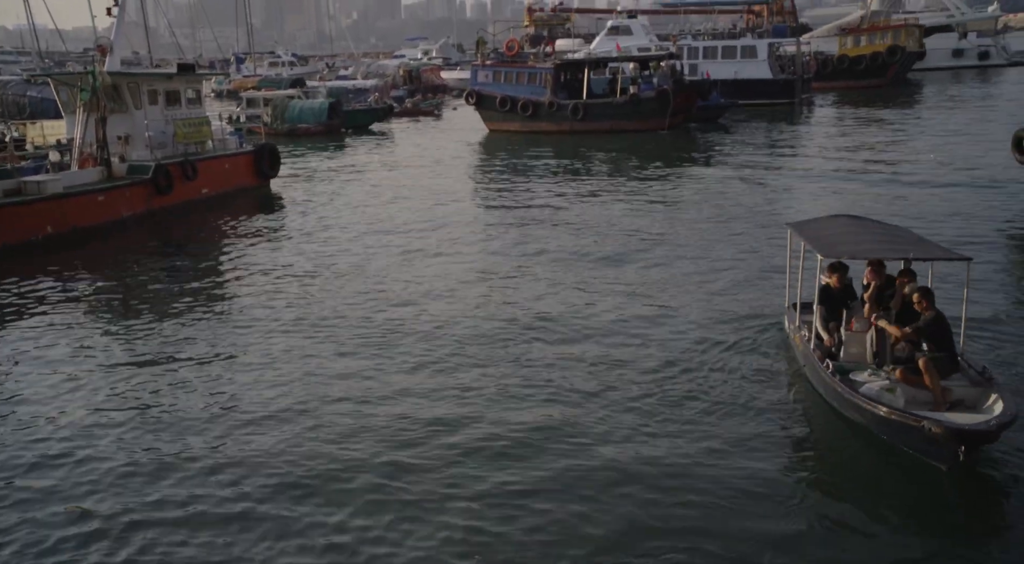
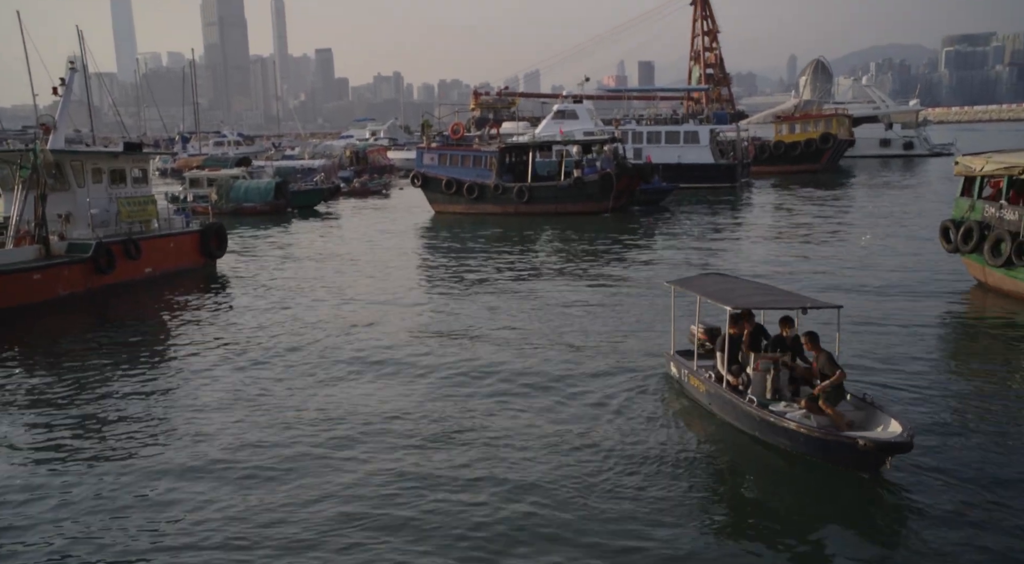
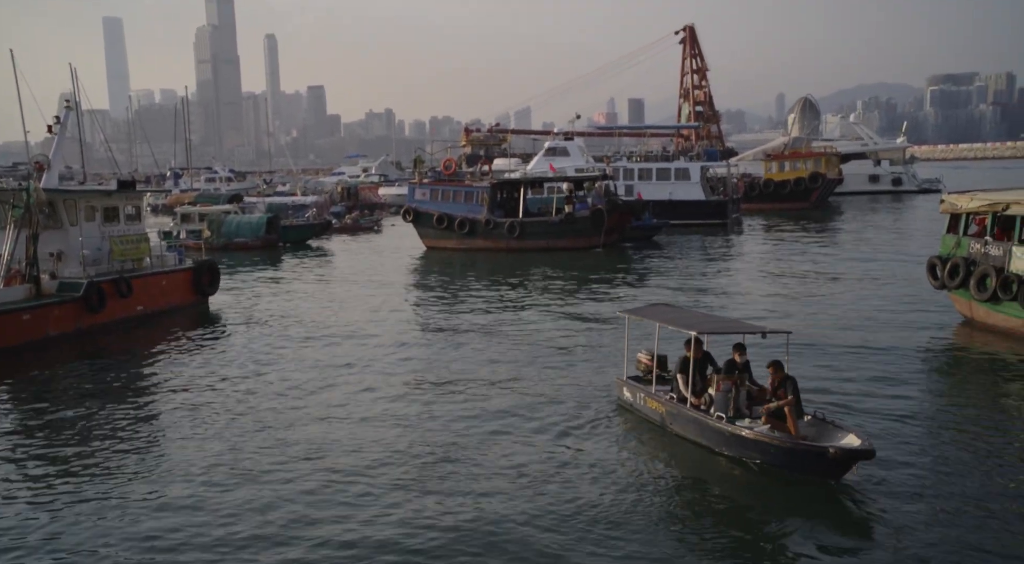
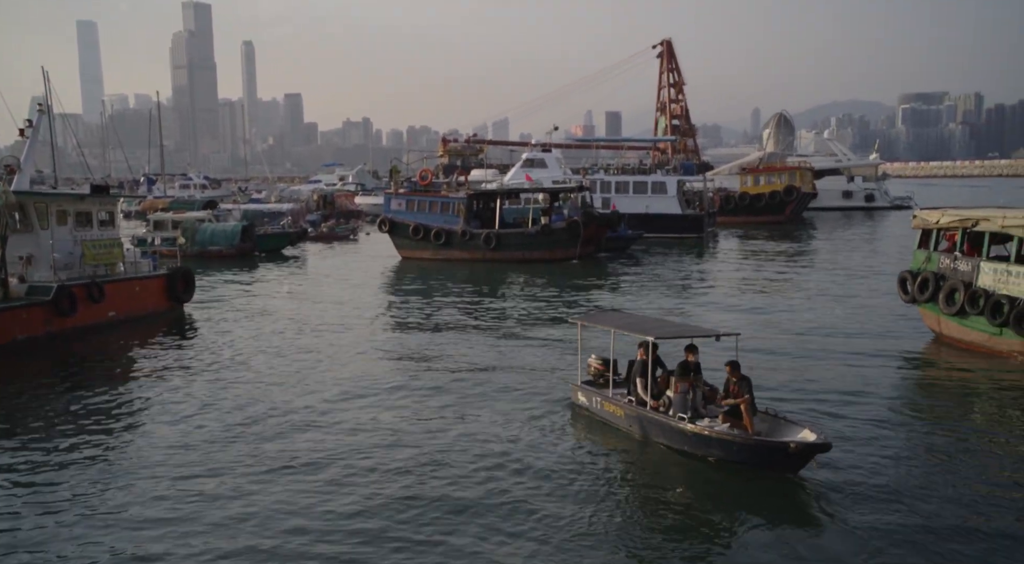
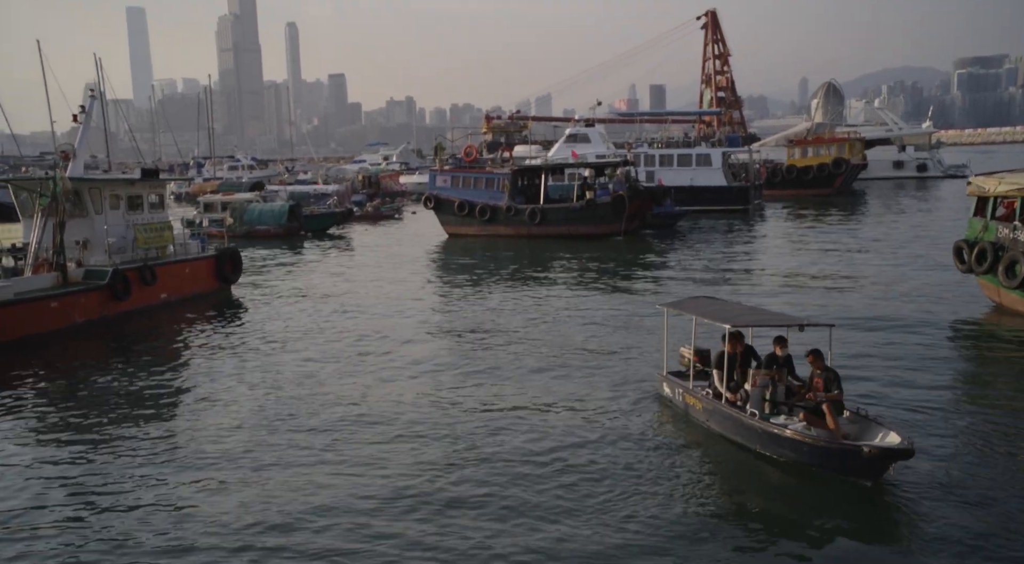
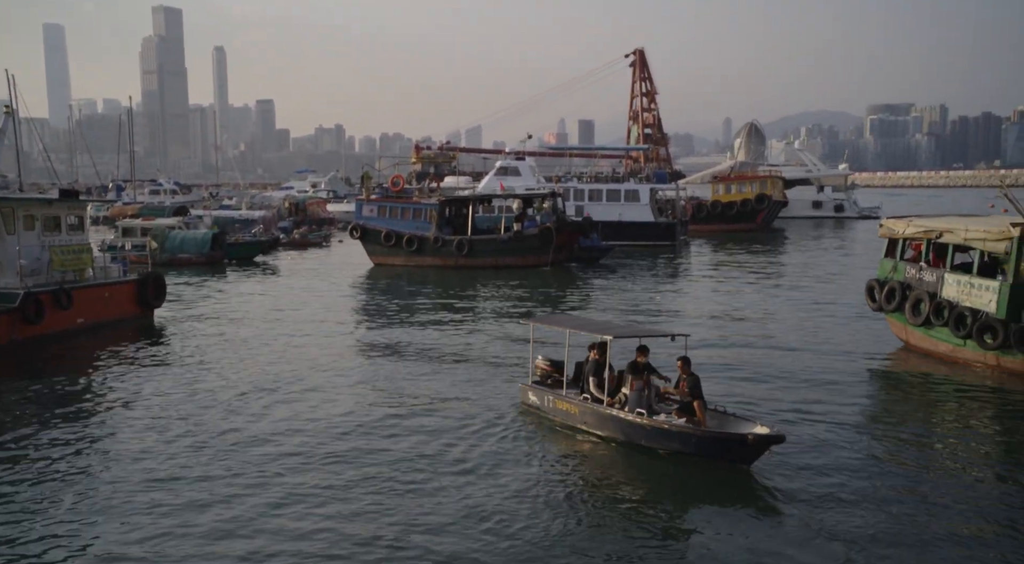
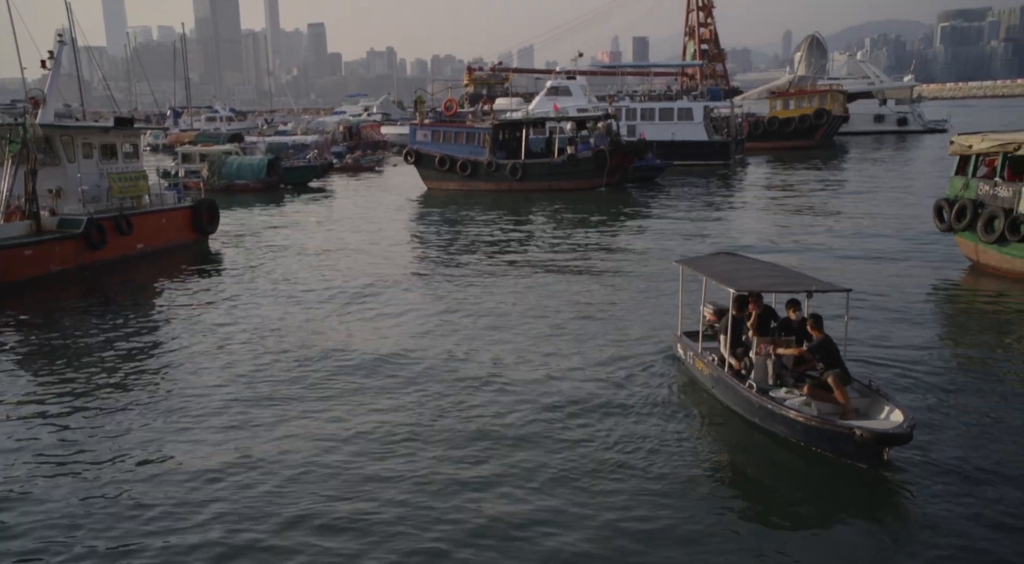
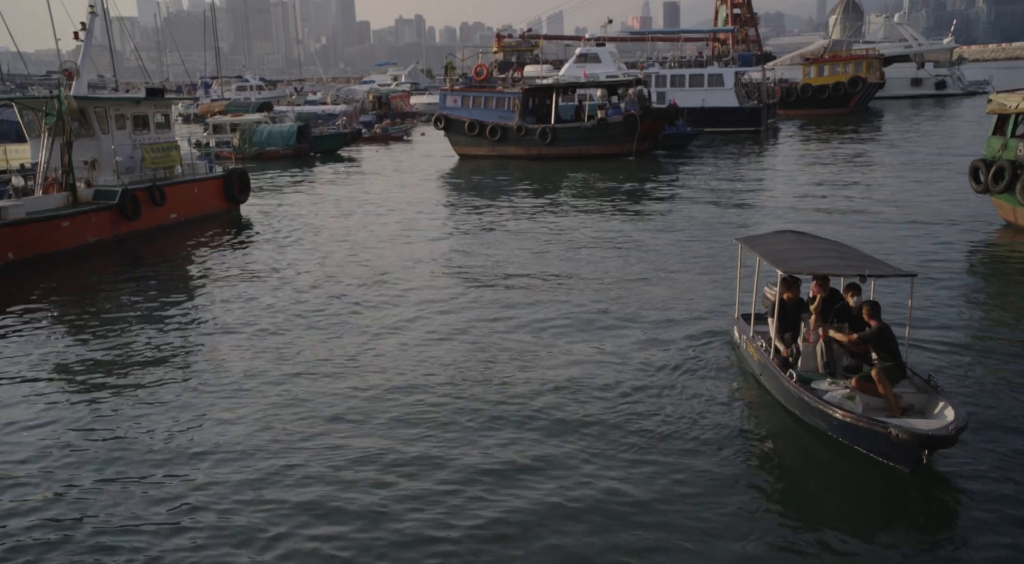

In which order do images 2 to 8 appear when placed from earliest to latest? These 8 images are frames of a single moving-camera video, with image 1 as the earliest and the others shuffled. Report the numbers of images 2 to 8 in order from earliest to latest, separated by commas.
8, 7, 2, 5, 3, 4, 6
